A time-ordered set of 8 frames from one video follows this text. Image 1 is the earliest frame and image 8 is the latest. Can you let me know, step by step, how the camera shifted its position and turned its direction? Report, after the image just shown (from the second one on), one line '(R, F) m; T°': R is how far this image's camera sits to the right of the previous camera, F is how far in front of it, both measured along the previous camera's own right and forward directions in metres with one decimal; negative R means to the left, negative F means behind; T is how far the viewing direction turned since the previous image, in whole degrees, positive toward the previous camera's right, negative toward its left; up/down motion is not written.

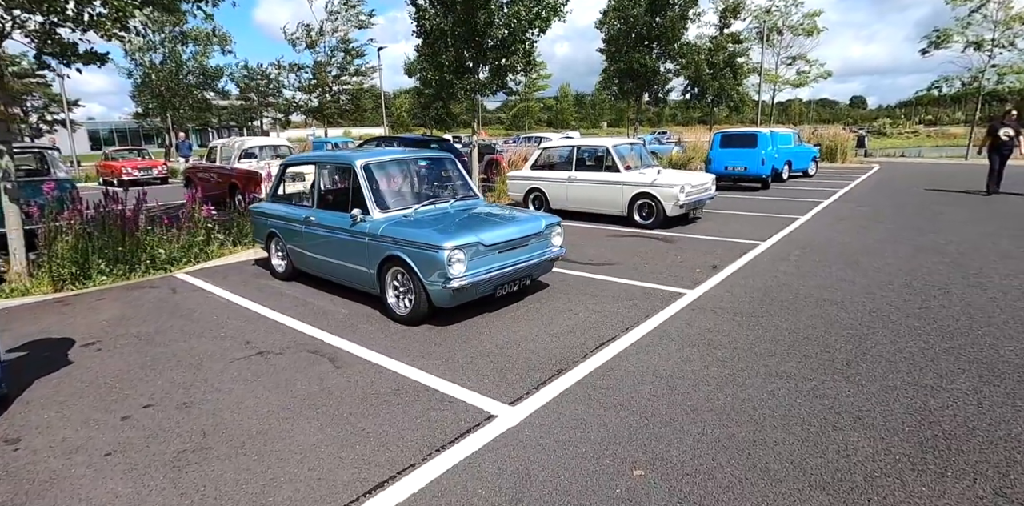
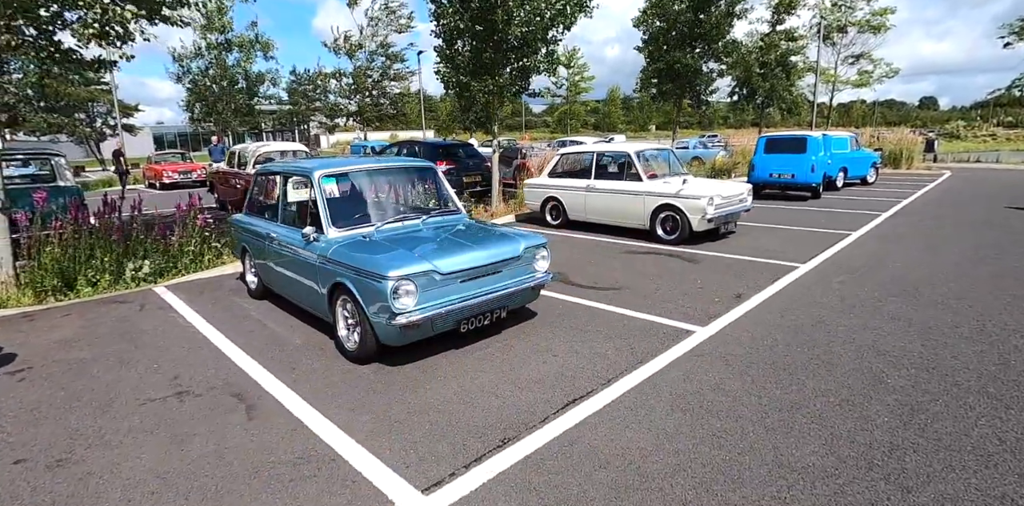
(+0.6, +0.9) m; -5°
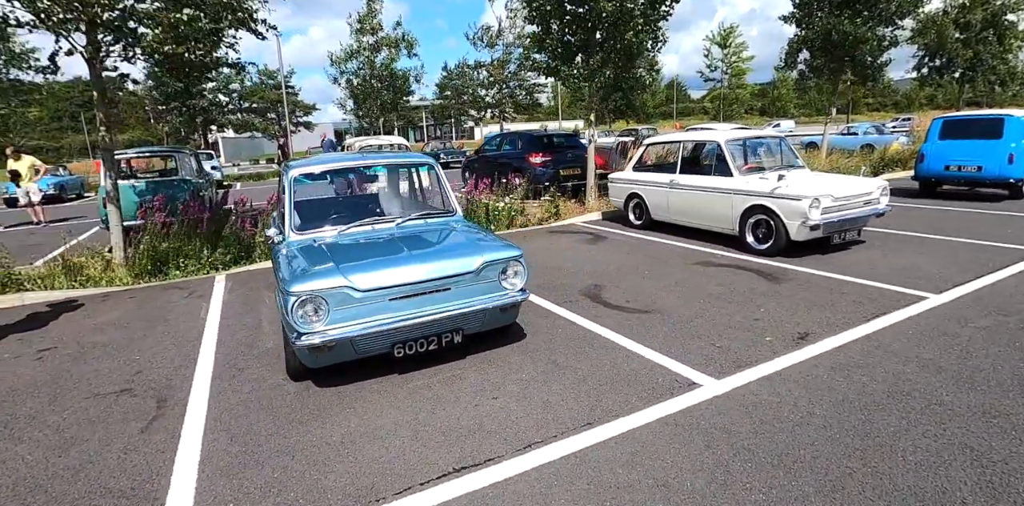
(+1.4, +1.1) m; -16°
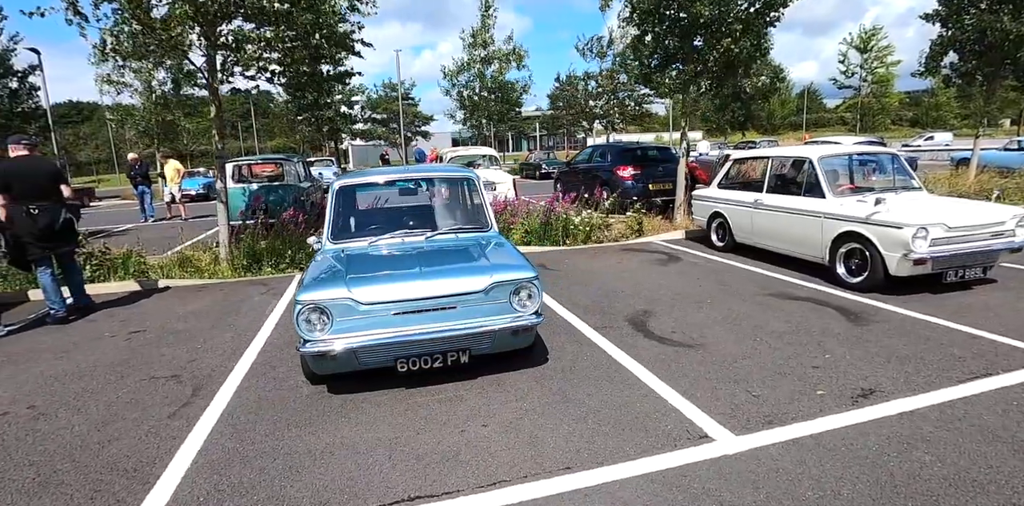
(+0.7, +0.3) m; -12°
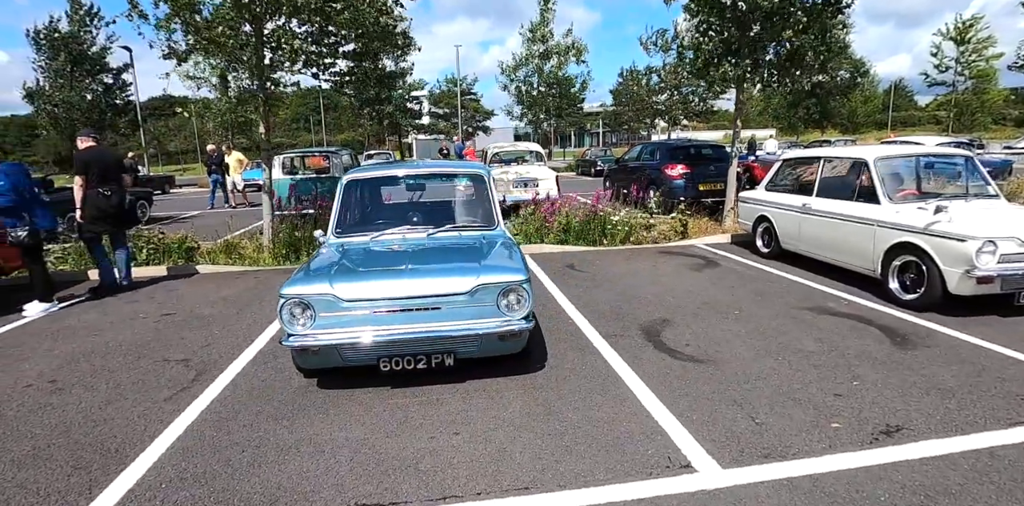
(+0.5, +0.2) m; -6°
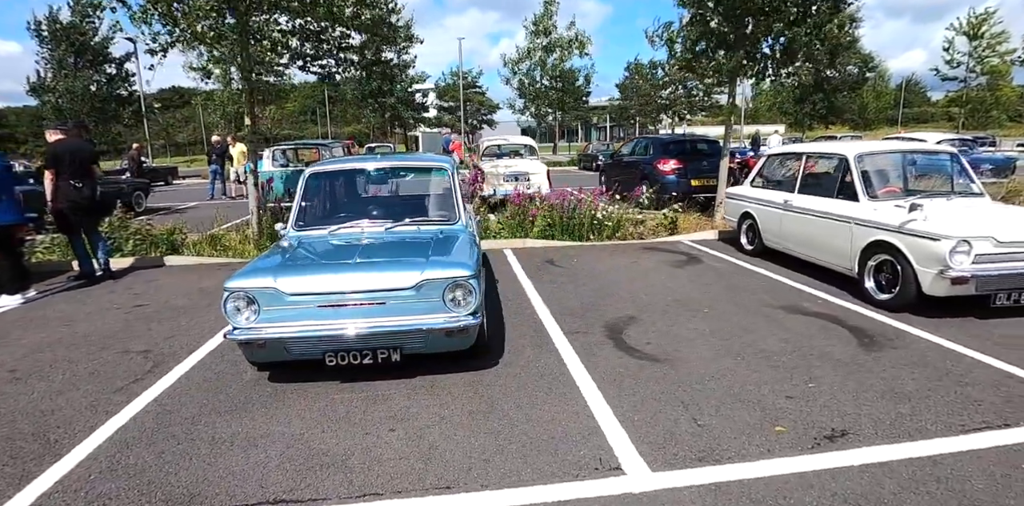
(+0.4, +0.1) m; -1°
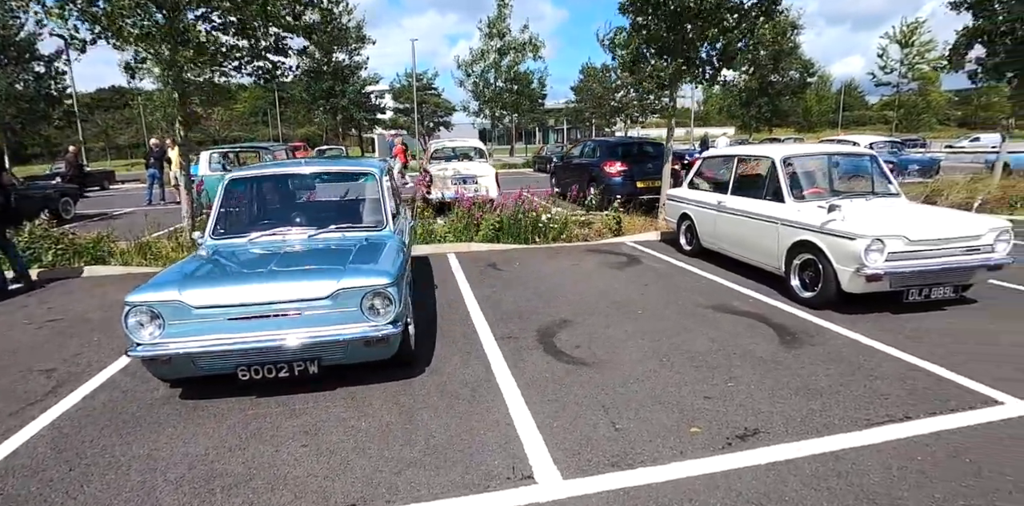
(+0.3, 0.0) m; +4°
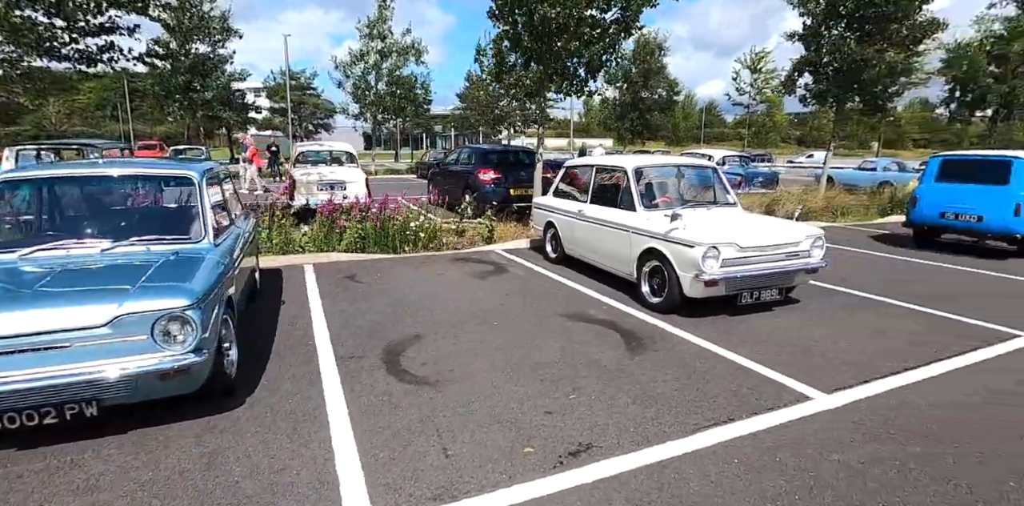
(+0.4, +0.2) m; +11°
